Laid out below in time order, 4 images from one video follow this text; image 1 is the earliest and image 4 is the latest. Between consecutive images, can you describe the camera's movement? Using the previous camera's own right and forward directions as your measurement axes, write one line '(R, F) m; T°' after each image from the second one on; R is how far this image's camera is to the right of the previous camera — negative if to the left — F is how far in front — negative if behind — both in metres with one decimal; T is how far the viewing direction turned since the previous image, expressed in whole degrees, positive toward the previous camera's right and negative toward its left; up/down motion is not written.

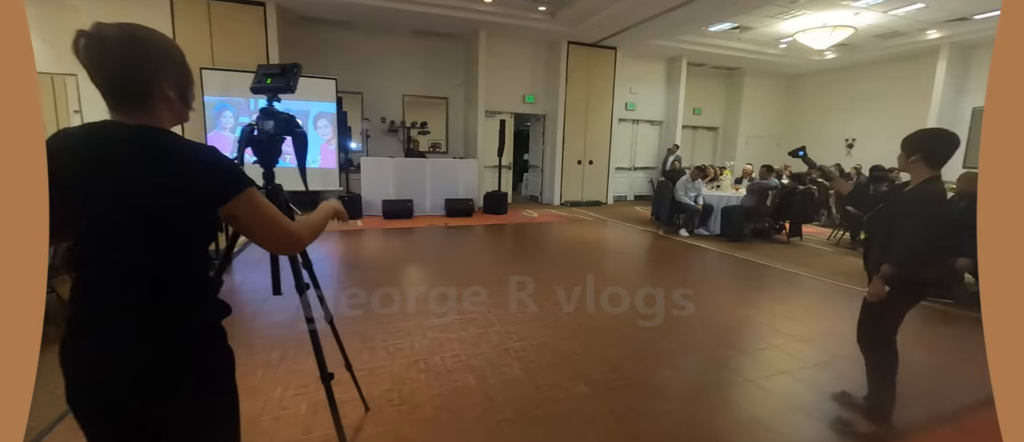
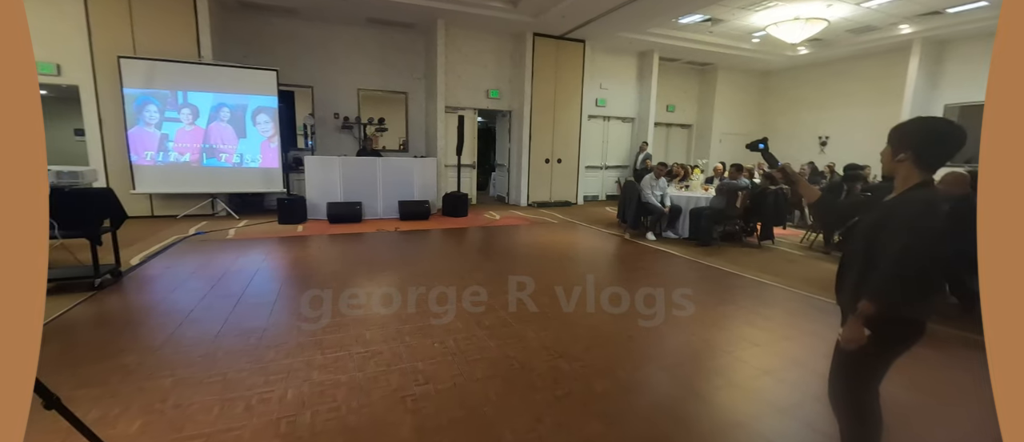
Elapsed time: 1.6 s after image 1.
(+0.4, +0.5) m; +2°
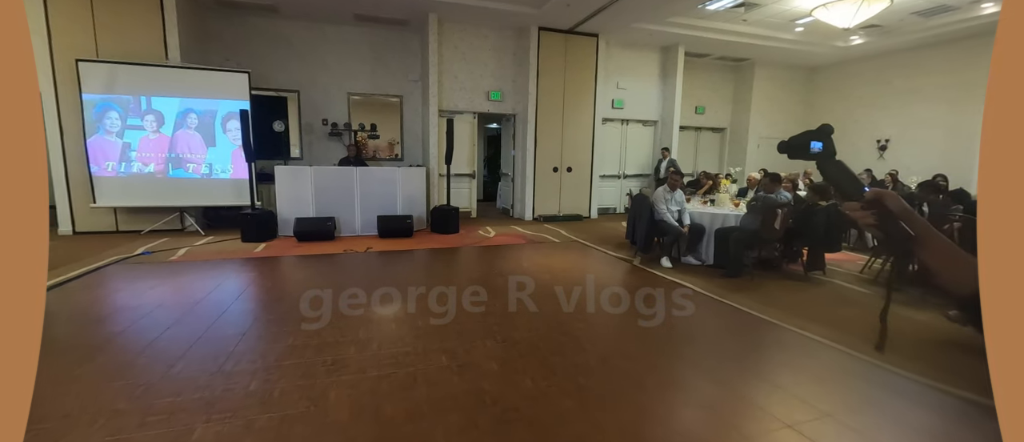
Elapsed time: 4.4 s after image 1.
(+0.6, +0.9) m; -4°
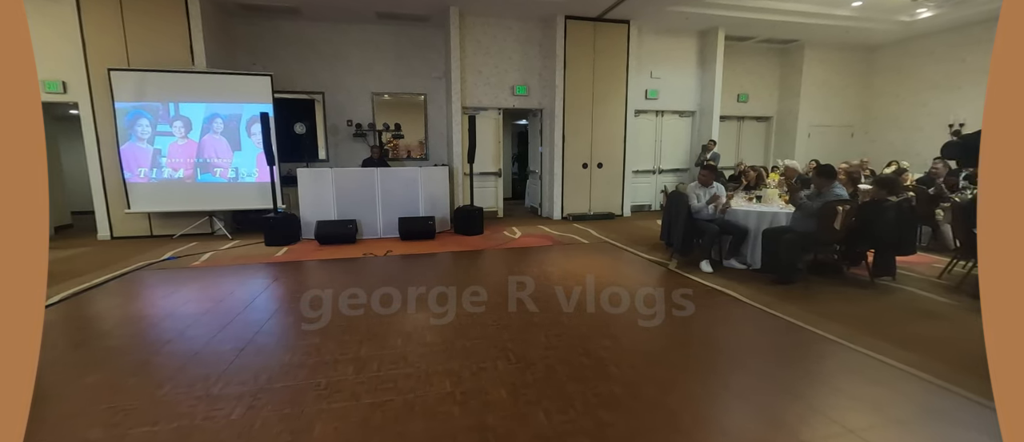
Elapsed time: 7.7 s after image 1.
(+0.1, +0.3) m; -5°
